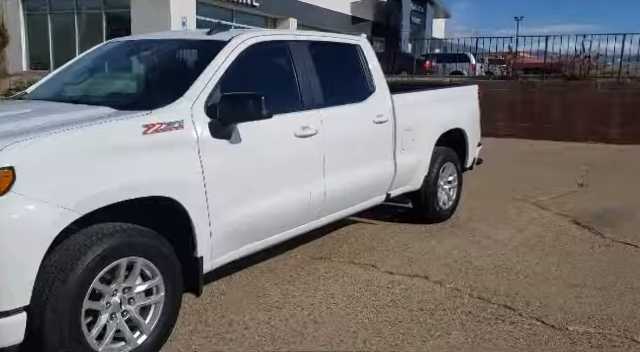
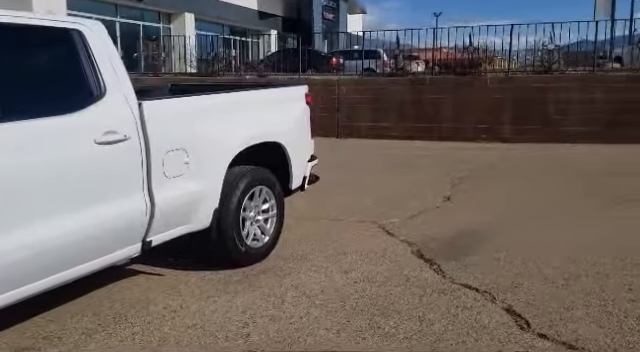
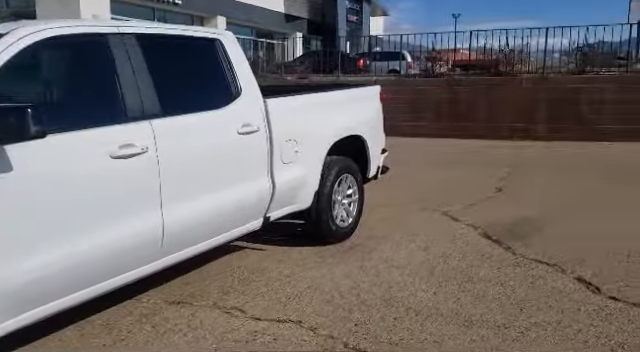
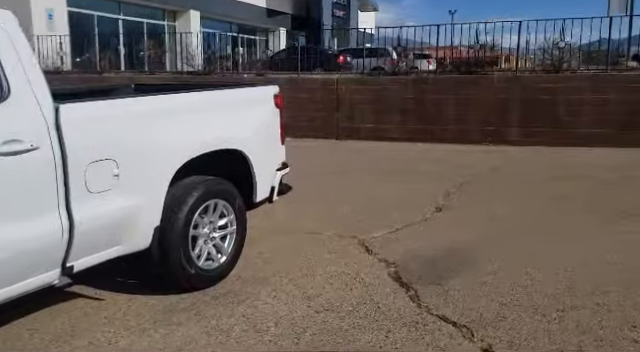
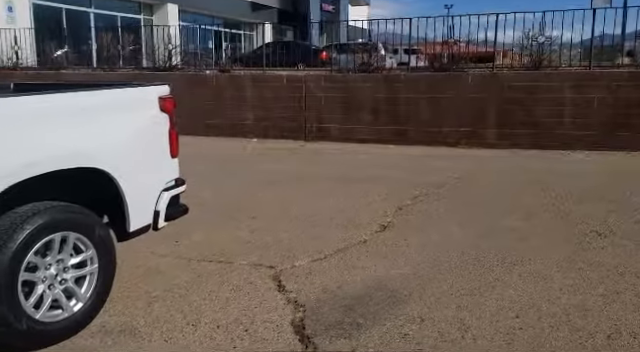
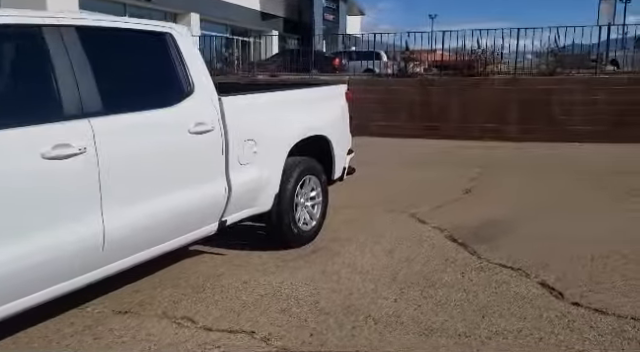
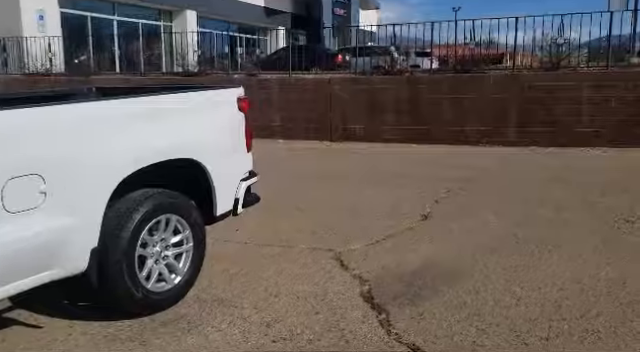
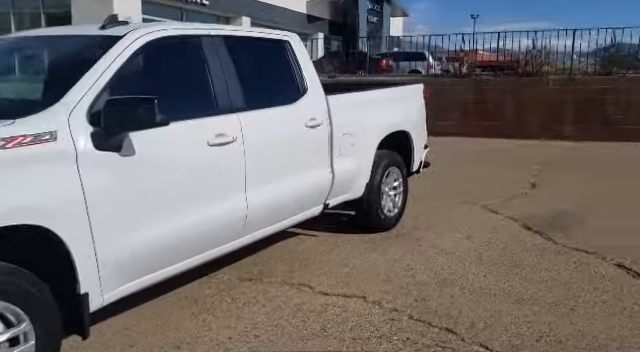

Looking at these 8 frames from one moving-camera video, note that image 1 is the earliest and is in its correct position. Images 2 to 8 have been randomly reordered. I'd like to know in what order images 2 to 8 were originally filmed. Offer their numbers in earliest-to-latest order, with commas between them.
8, 3, 6, 2, 4, 7, 5
